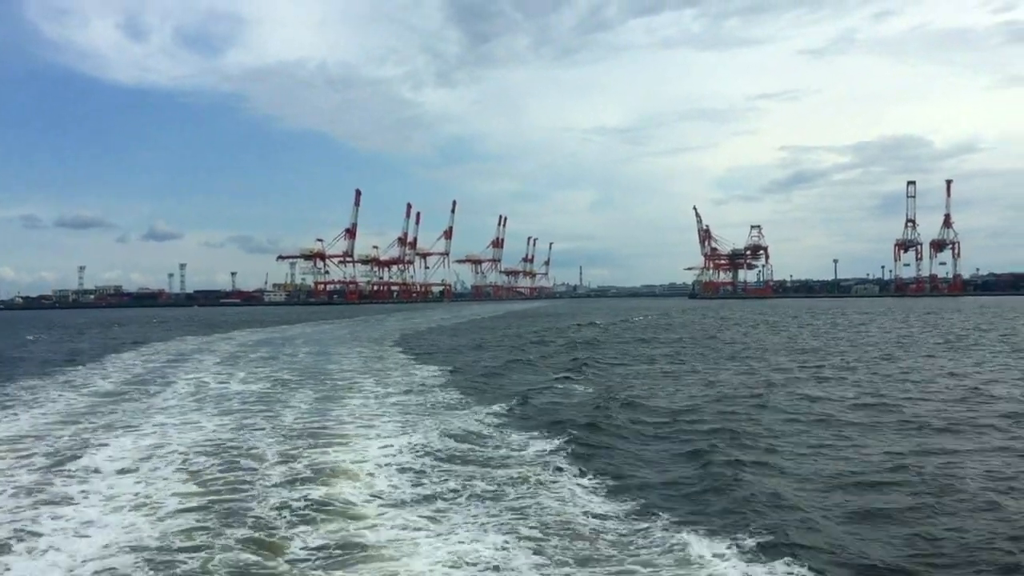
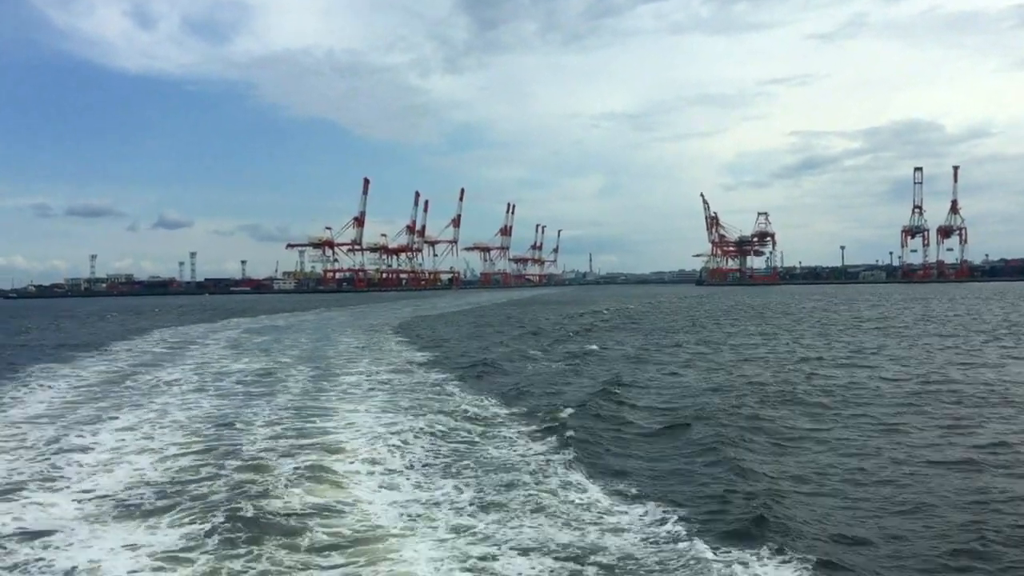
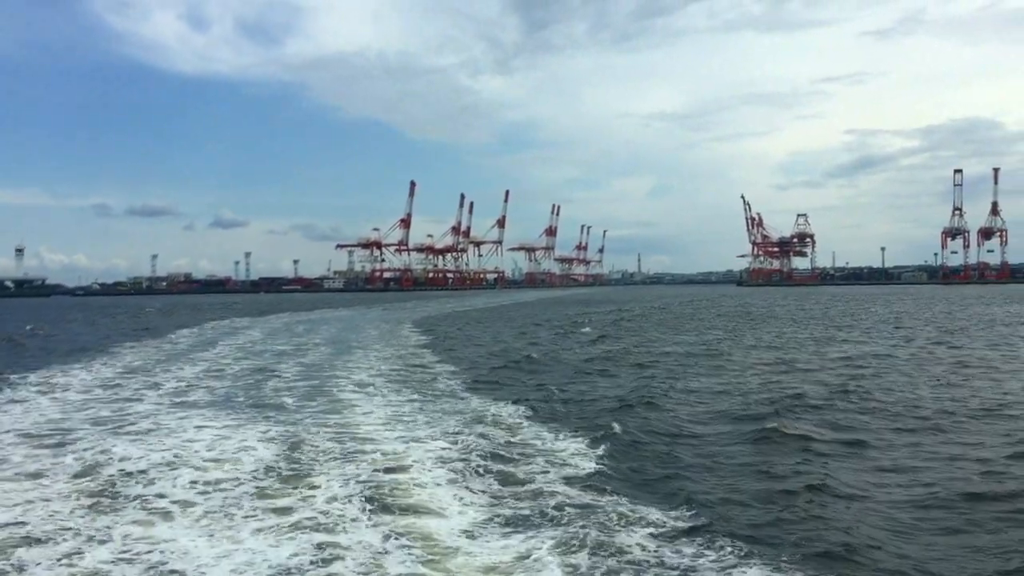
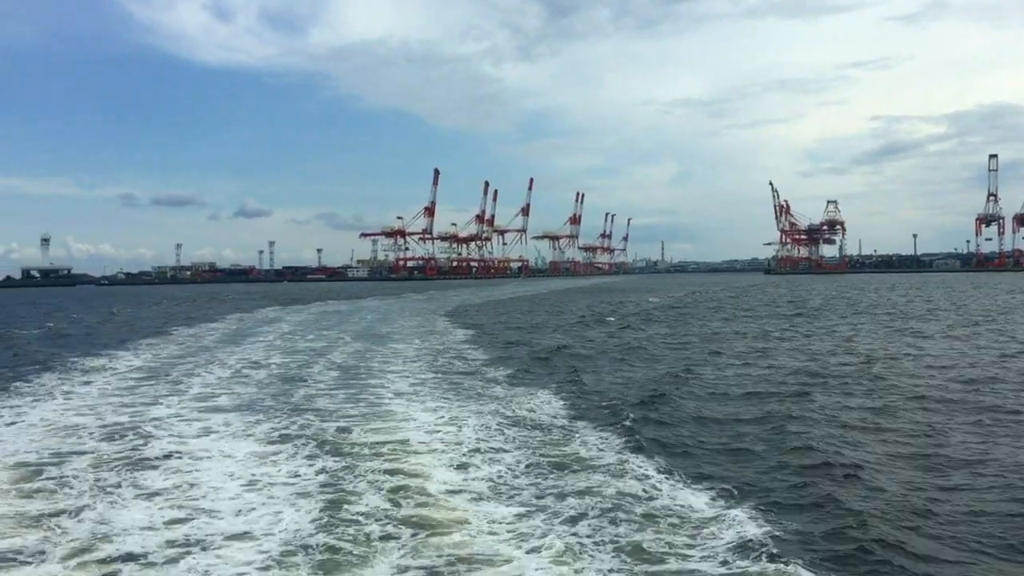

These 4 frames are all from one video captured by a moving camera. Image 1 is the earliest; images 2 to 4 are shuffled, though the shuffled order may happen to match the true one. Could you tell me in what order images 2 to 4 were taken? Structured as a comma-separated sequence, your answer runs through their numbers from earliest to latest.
2, 4, 3
